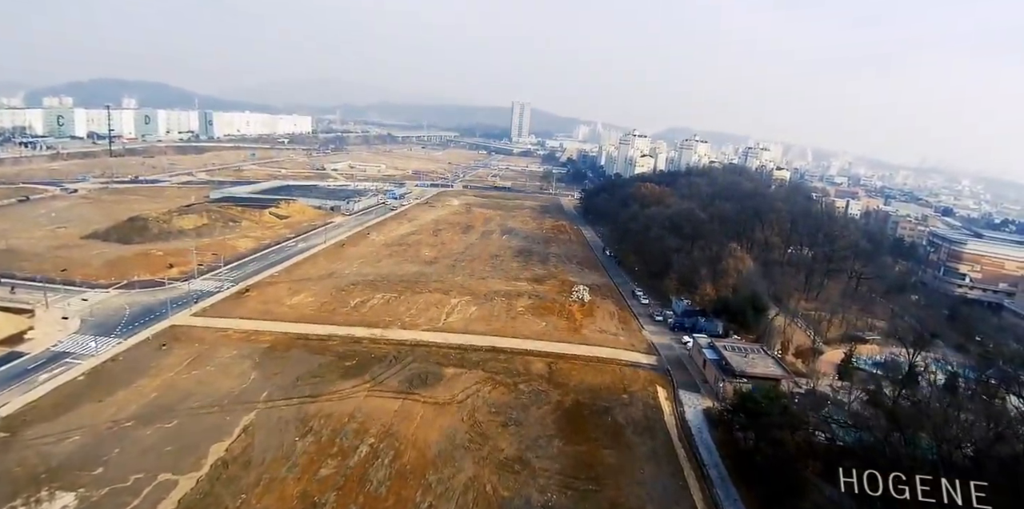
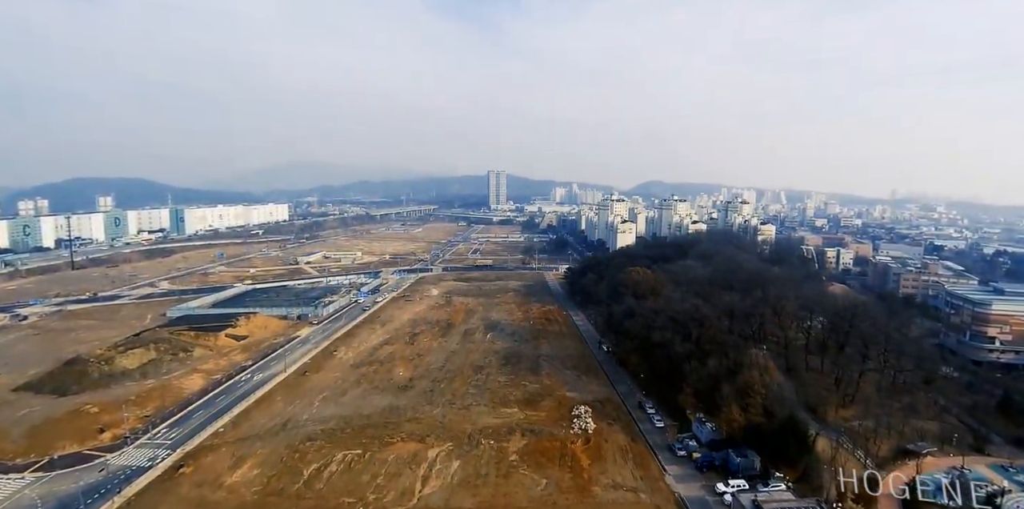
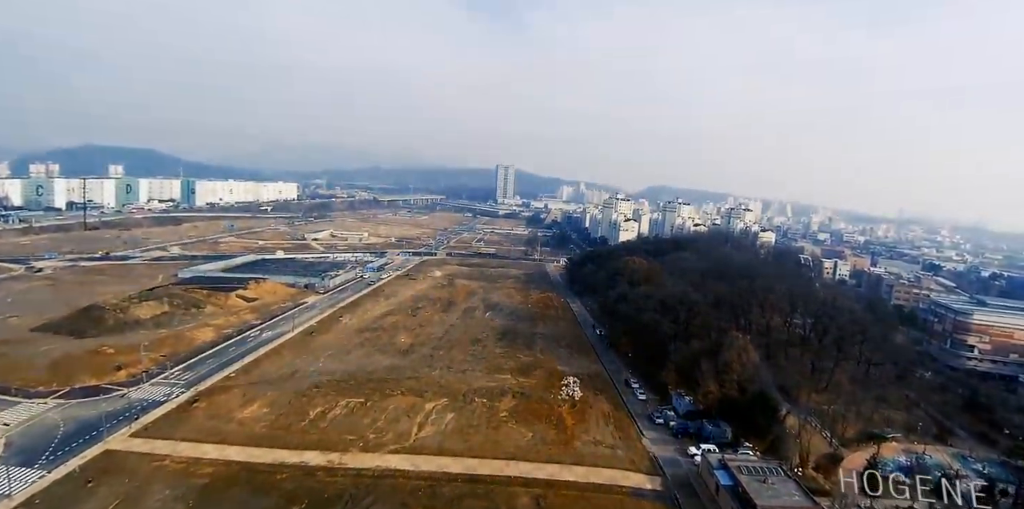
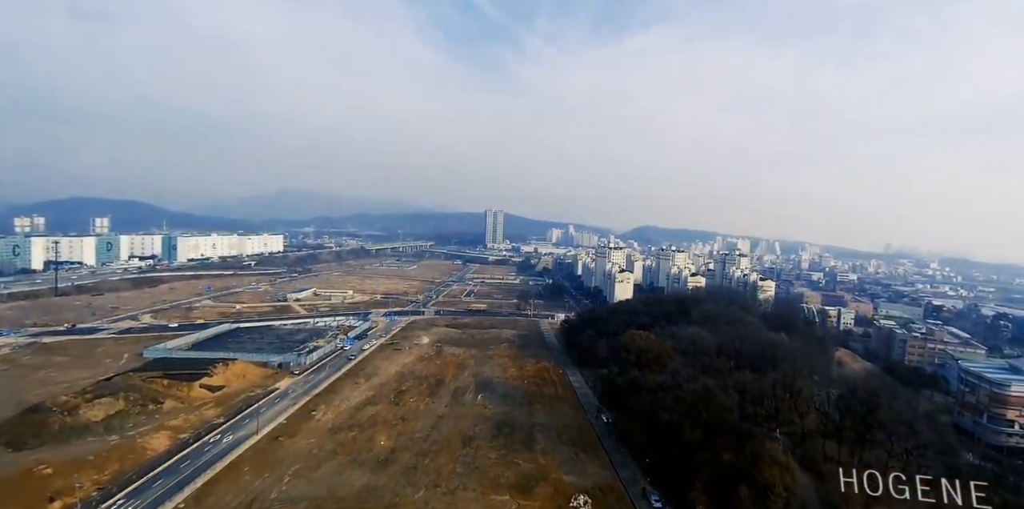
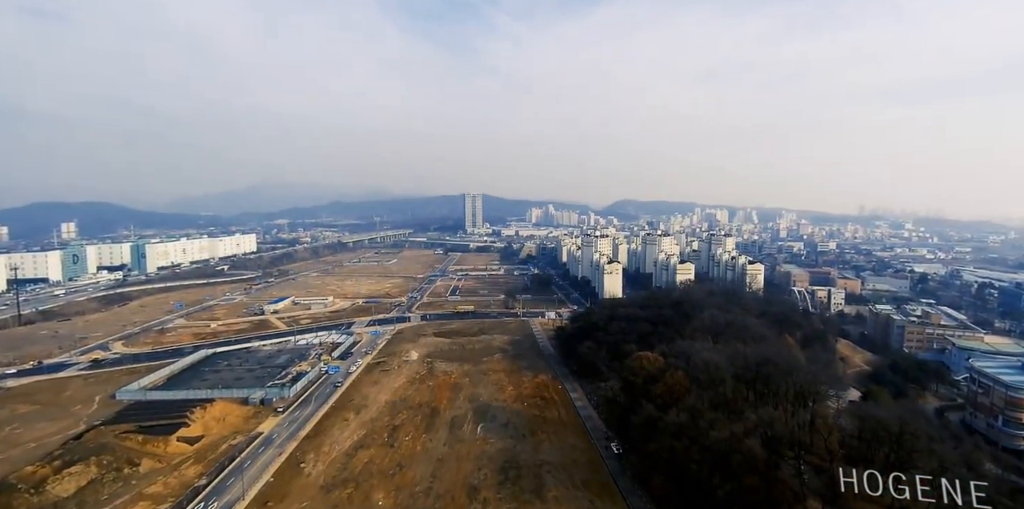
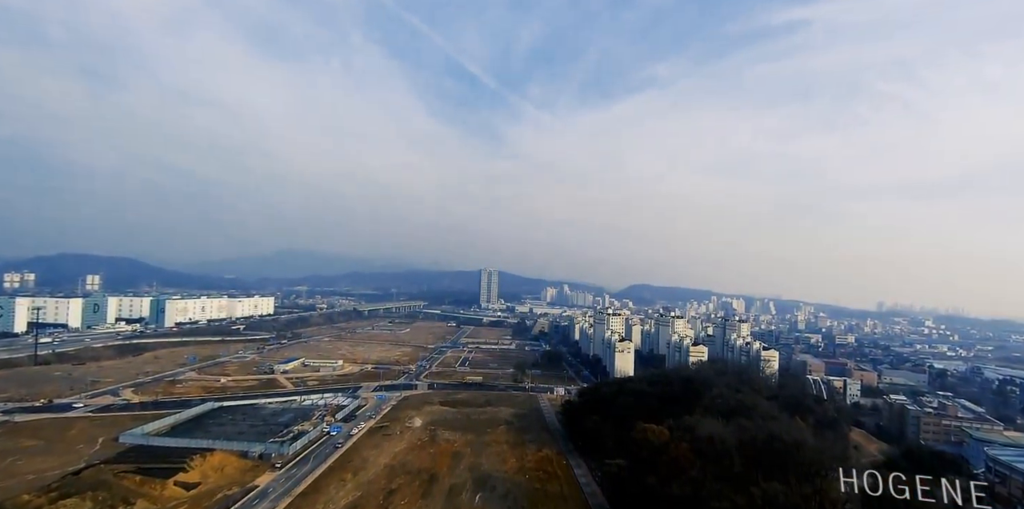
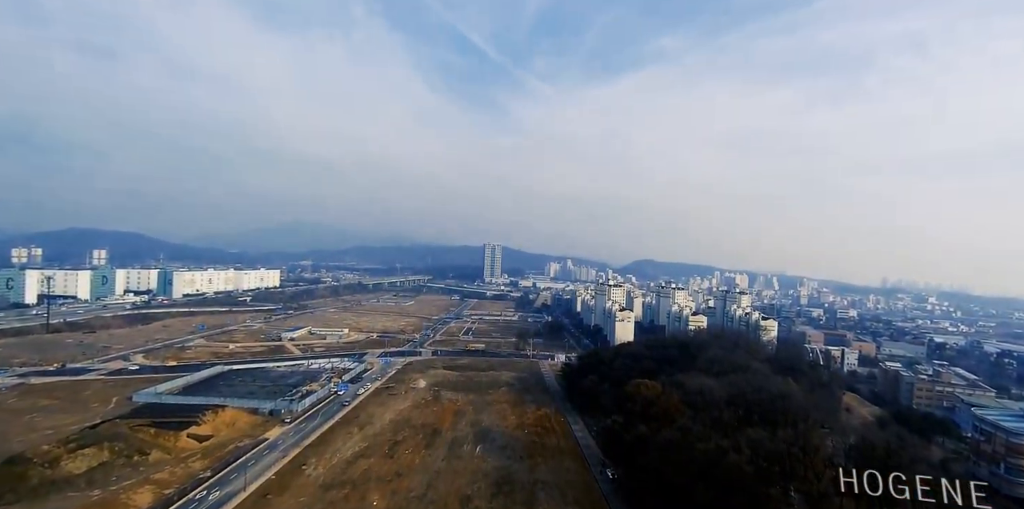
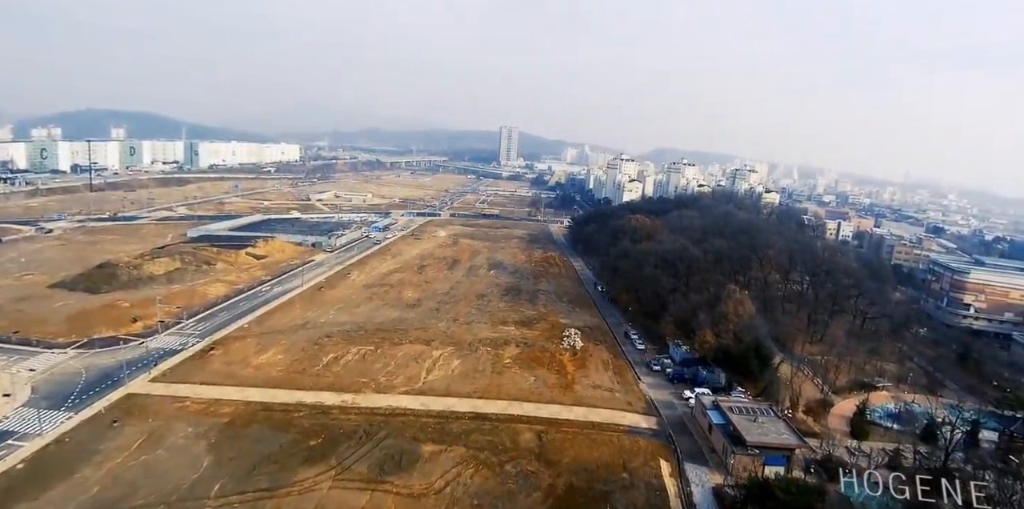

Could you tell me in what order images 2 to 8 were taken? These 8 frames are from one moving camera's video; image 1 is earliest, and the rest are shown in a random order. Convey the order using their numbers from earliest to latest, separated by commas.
8, 3, 2, 4, 7, 6, 5
